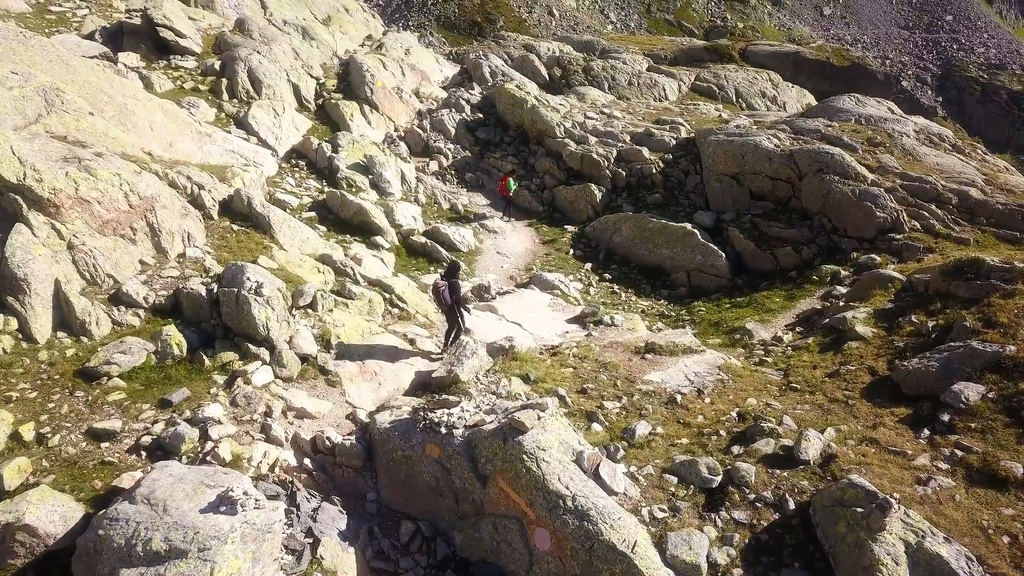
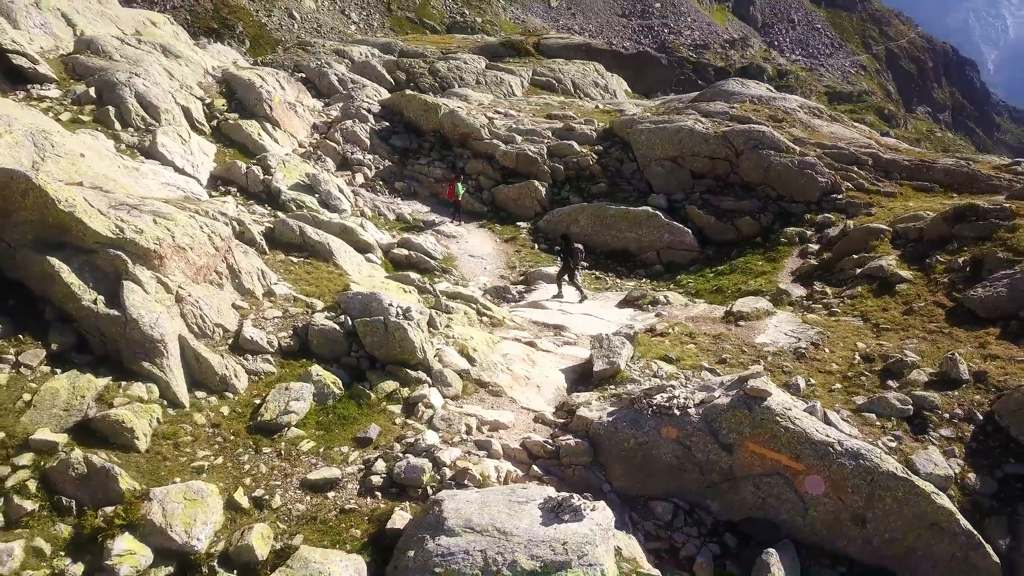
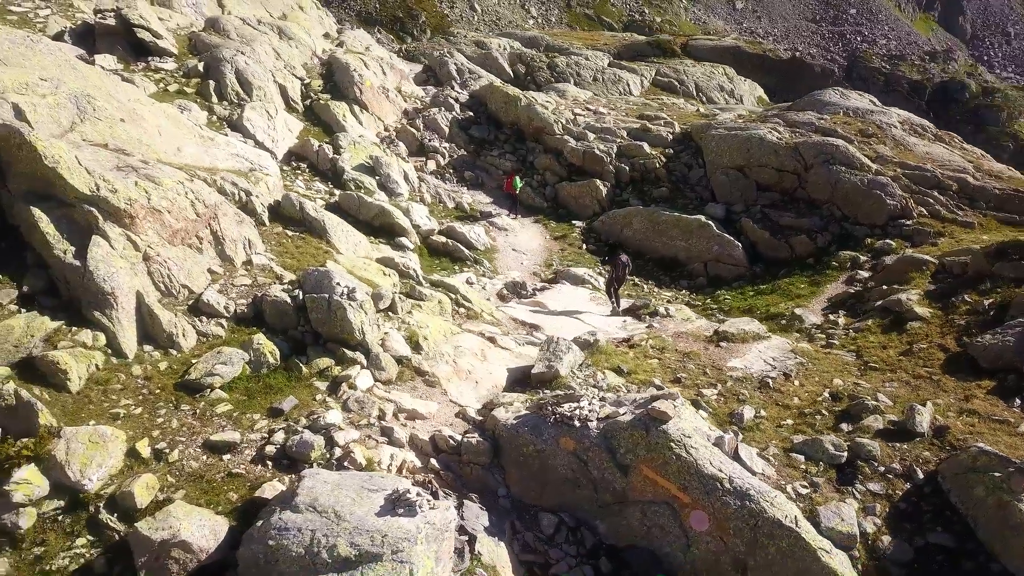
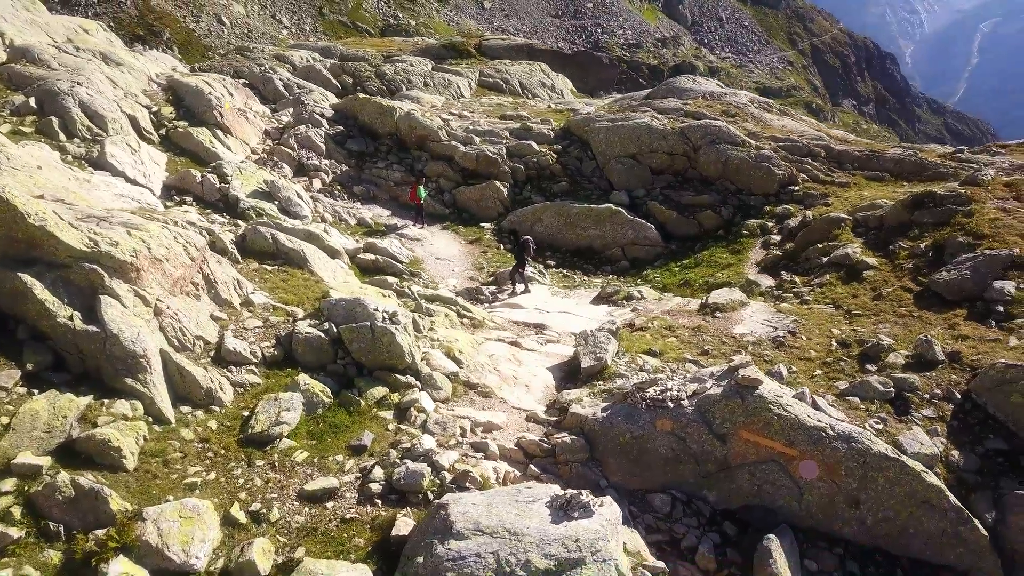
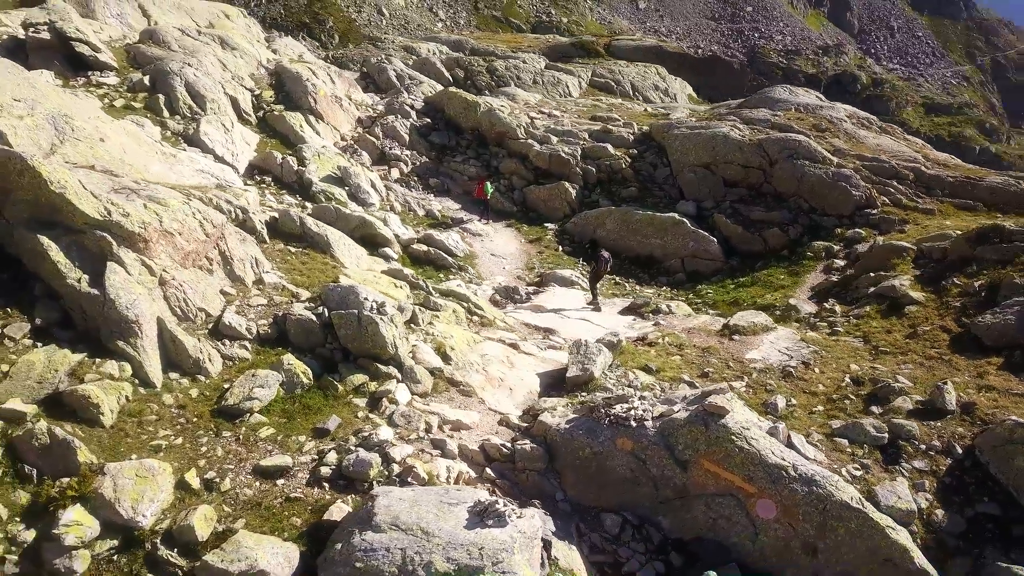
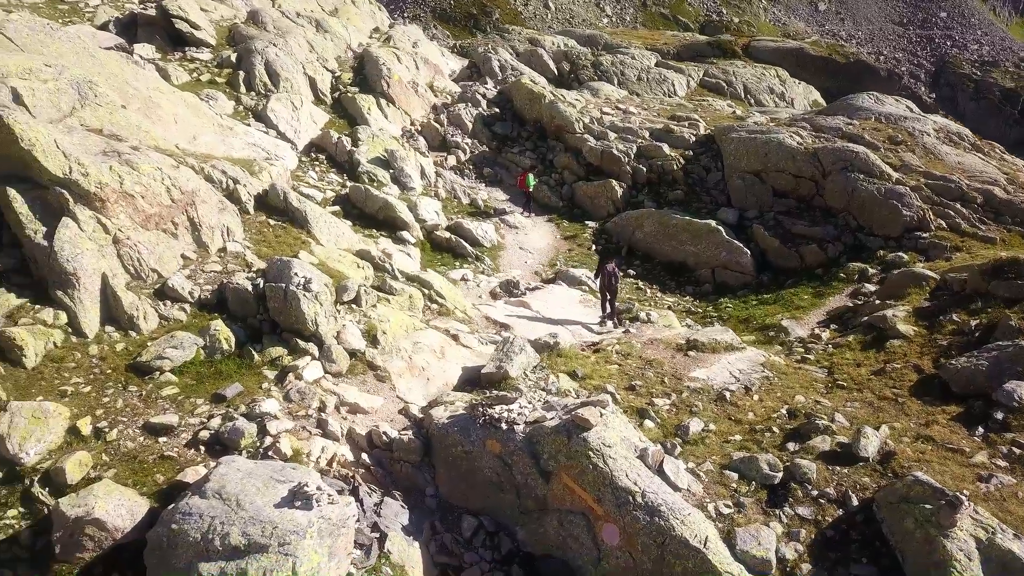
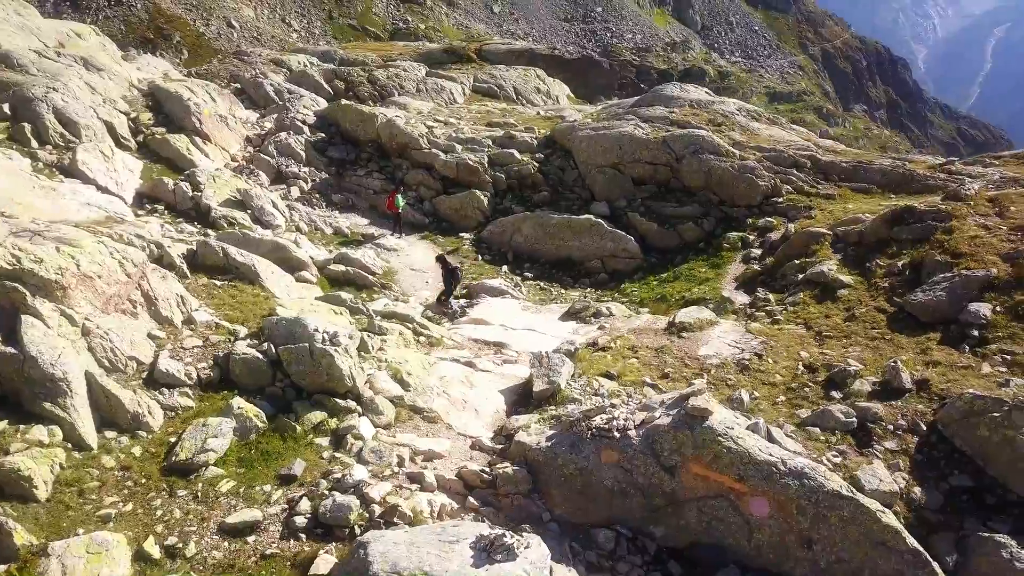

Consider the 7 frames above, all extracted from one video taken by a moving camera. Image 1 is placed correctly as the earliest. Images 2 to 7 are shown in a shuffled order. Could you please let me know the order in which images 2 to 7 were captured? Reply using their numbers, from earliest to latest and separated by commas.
6, 3, 5, 2, 4, 7
